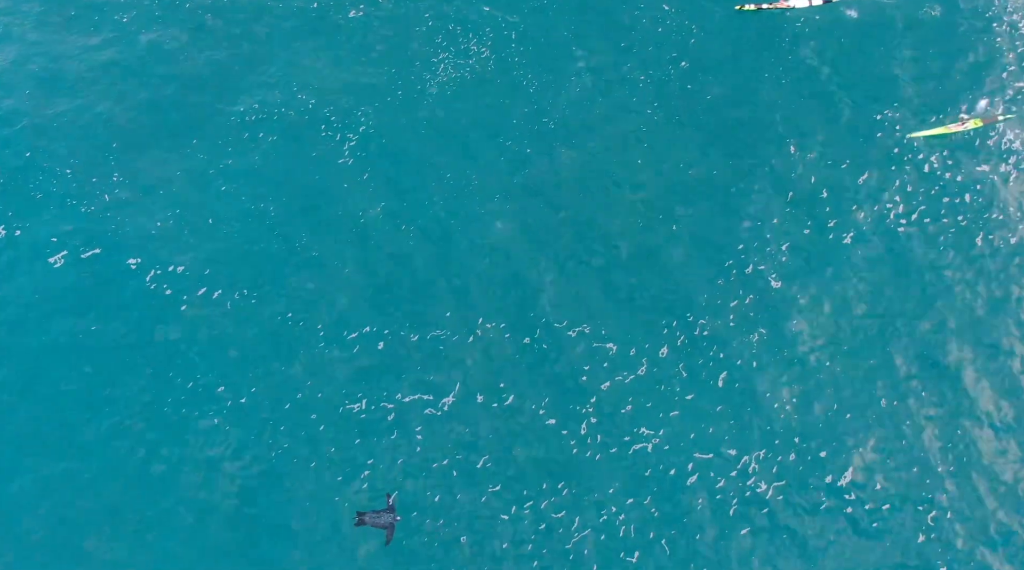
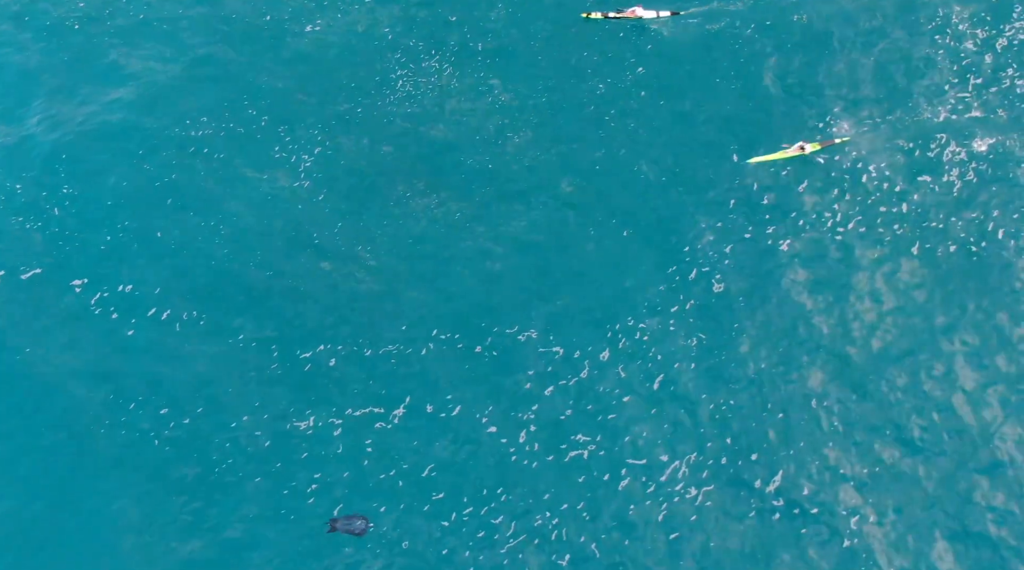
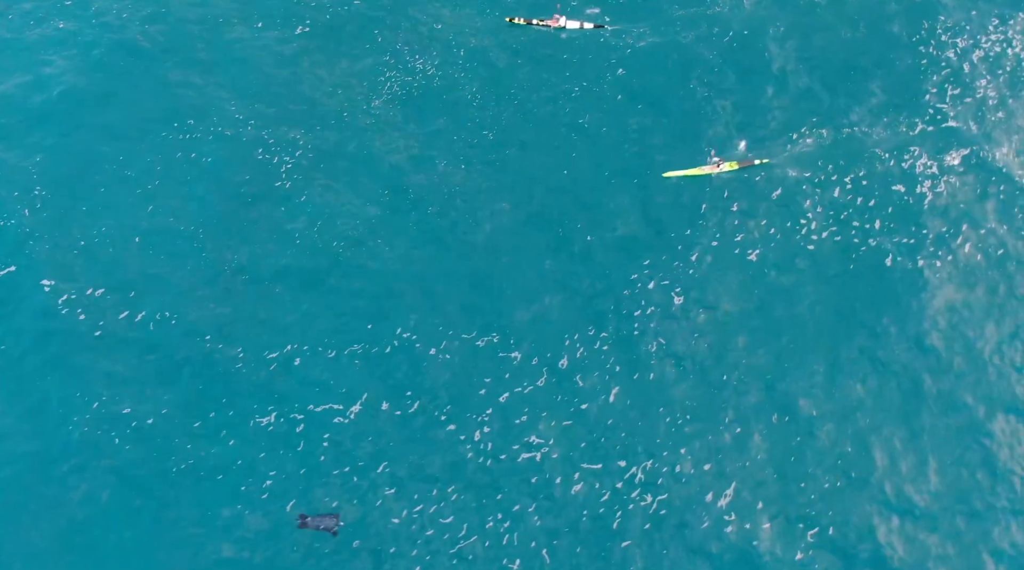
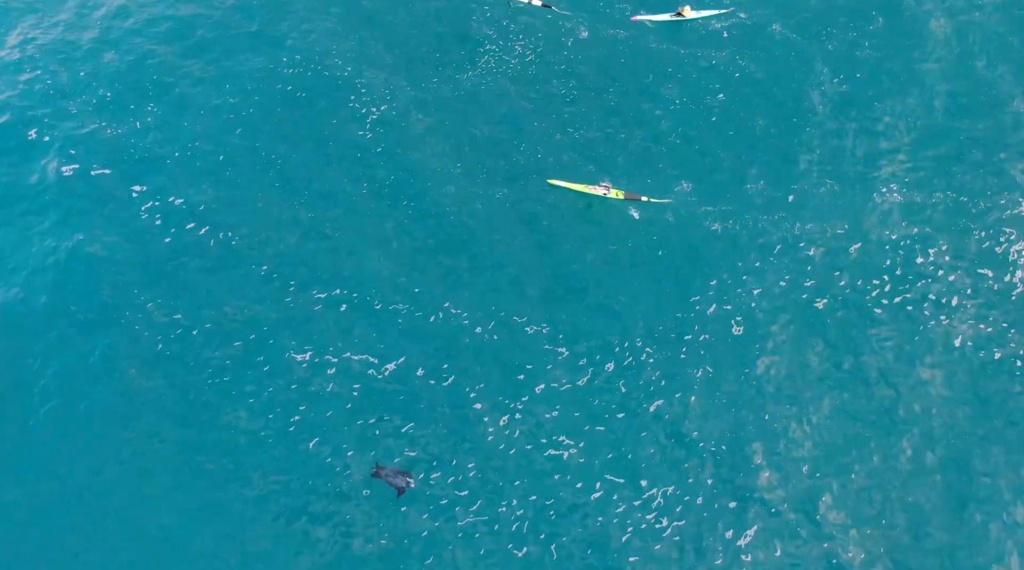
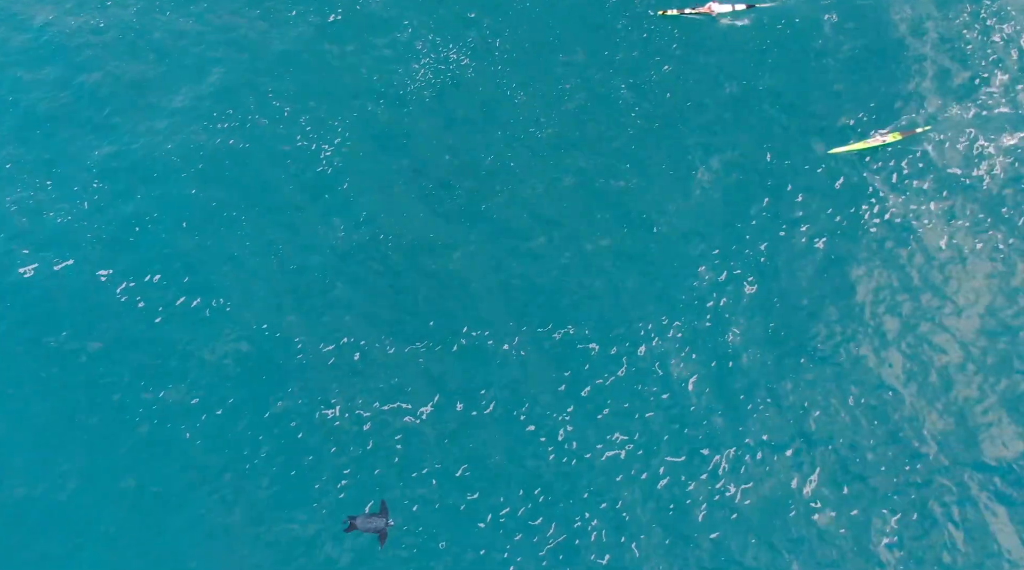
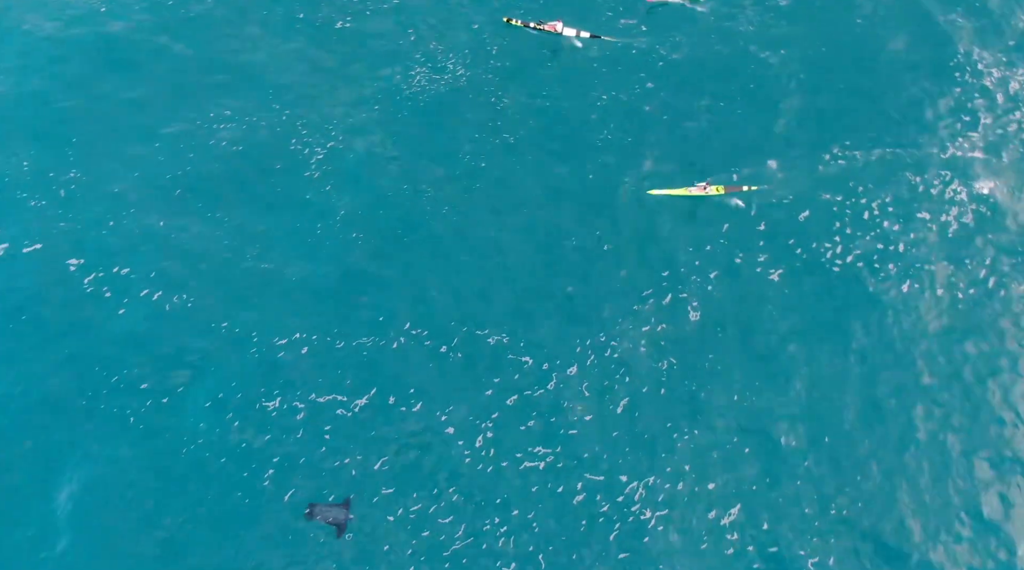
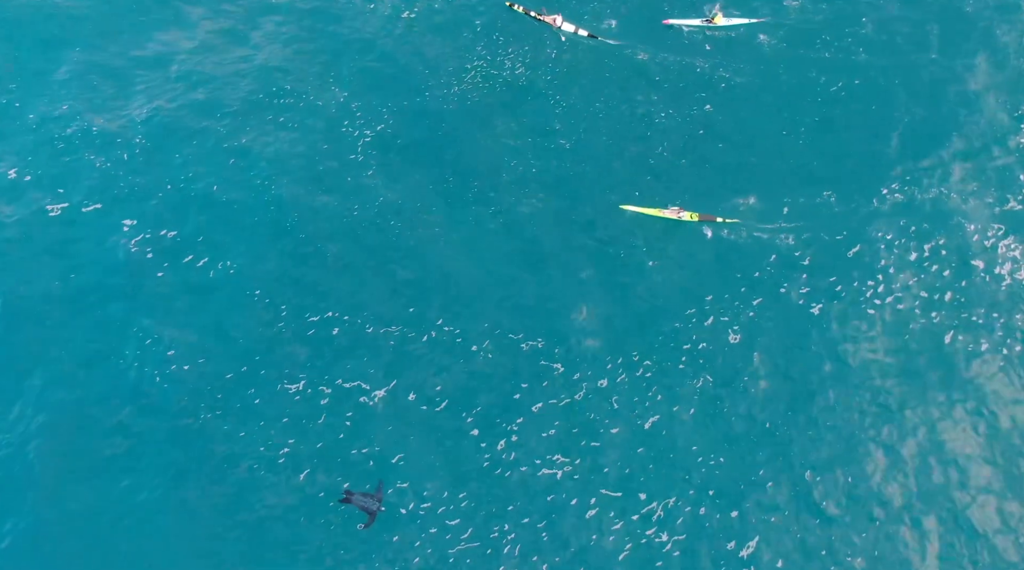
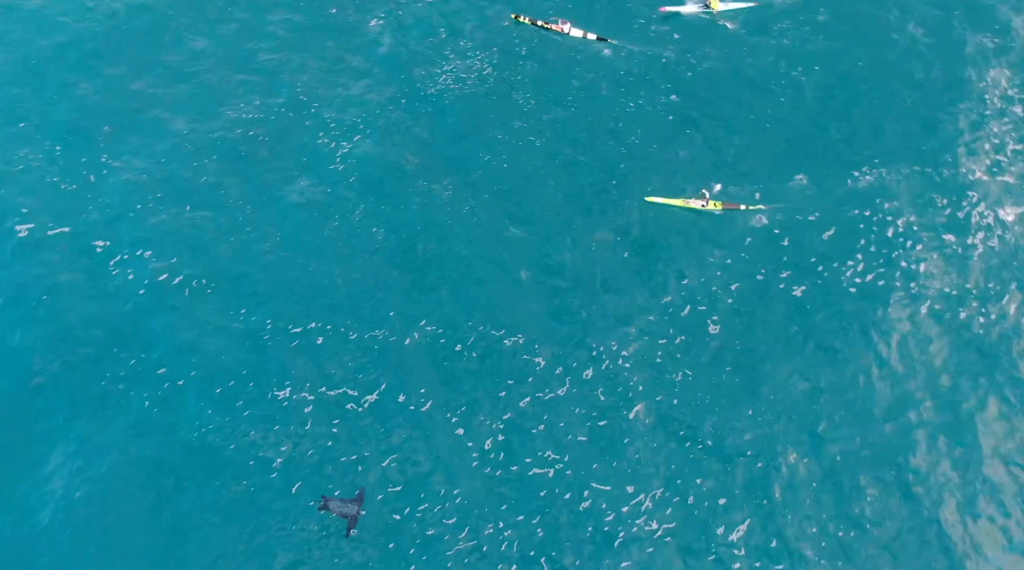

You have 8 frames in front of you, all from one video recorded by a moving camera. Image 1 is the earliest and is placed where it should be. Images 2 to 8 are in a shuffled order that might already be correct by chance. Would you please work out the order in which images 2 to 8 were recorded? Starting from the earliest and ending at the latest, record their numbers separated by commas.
5, 2, 3, 6, 8, 7, 4
